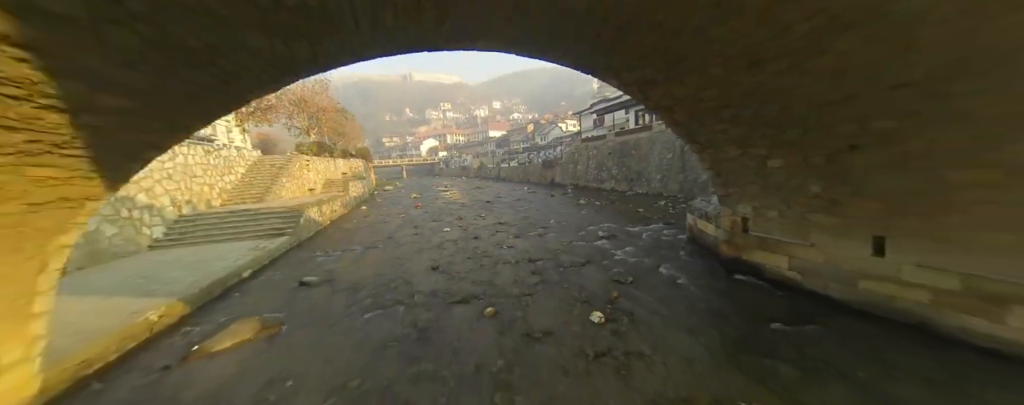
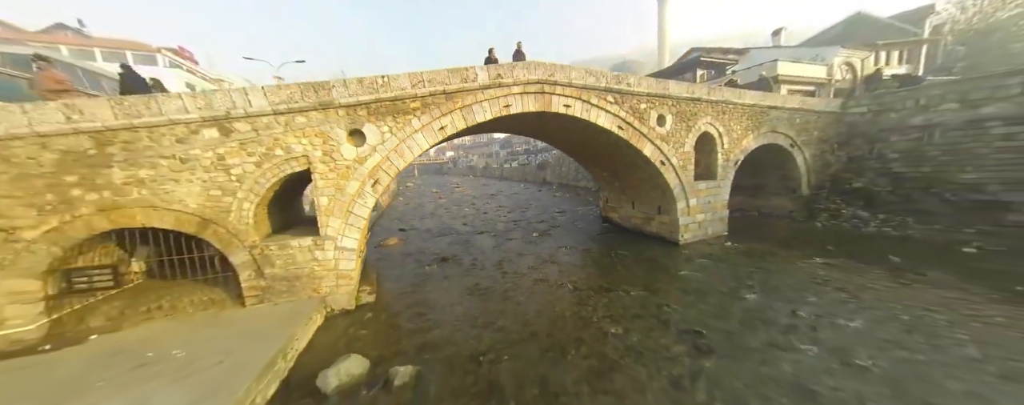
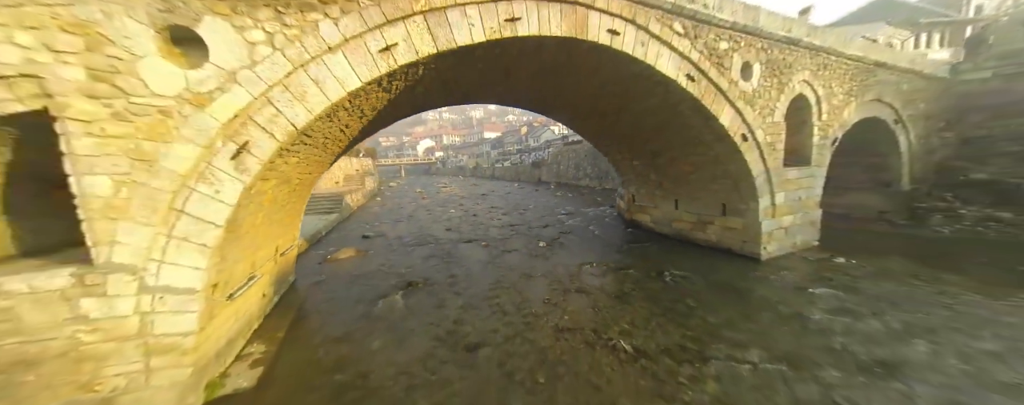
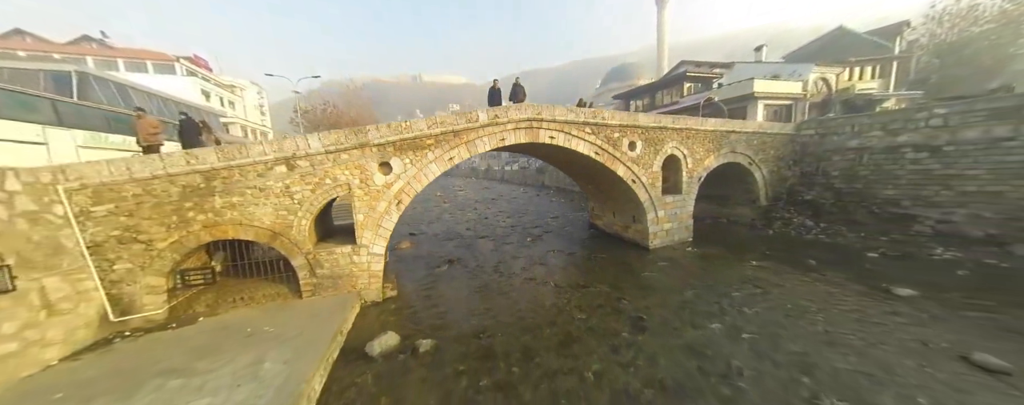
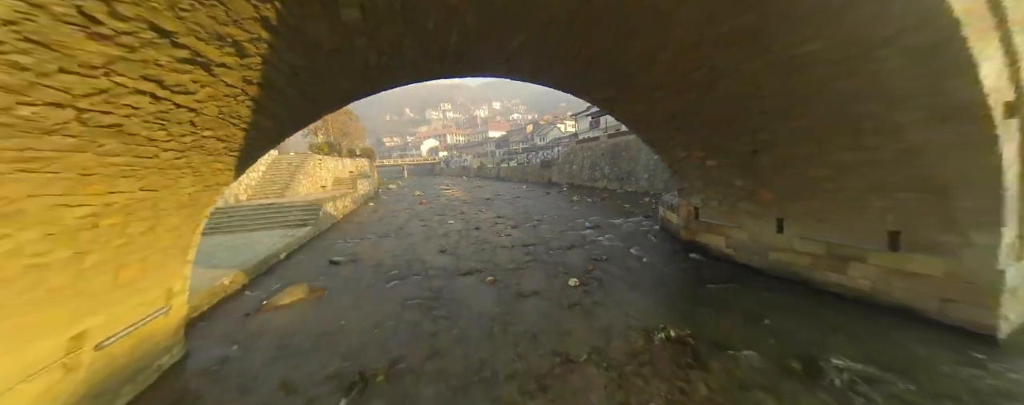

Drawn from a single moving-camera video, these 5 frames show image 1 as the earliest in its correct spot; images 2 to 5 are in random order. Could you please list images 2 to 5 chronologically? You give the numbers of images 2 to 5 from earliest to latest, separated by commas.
5, 3, 2, 4
